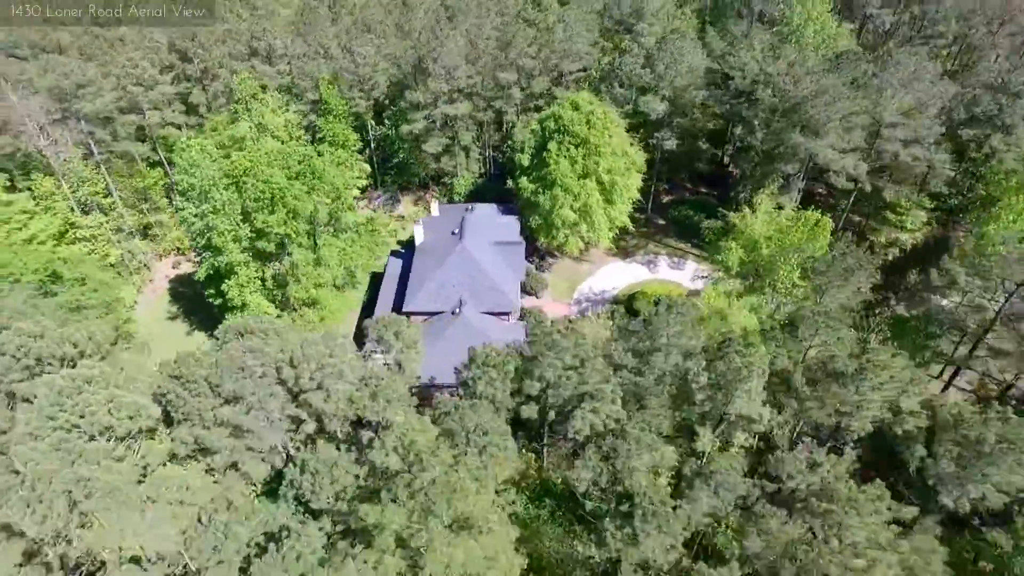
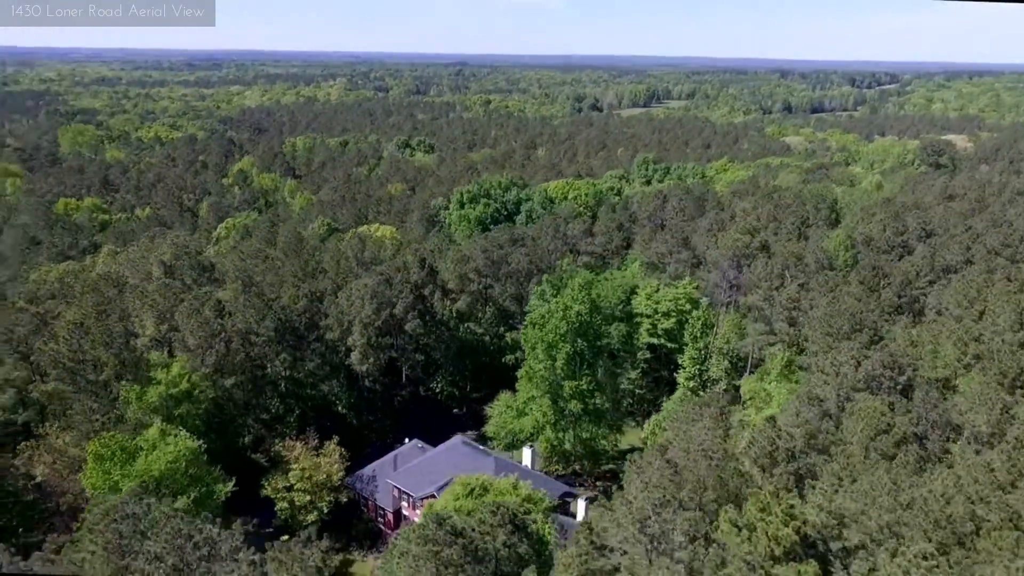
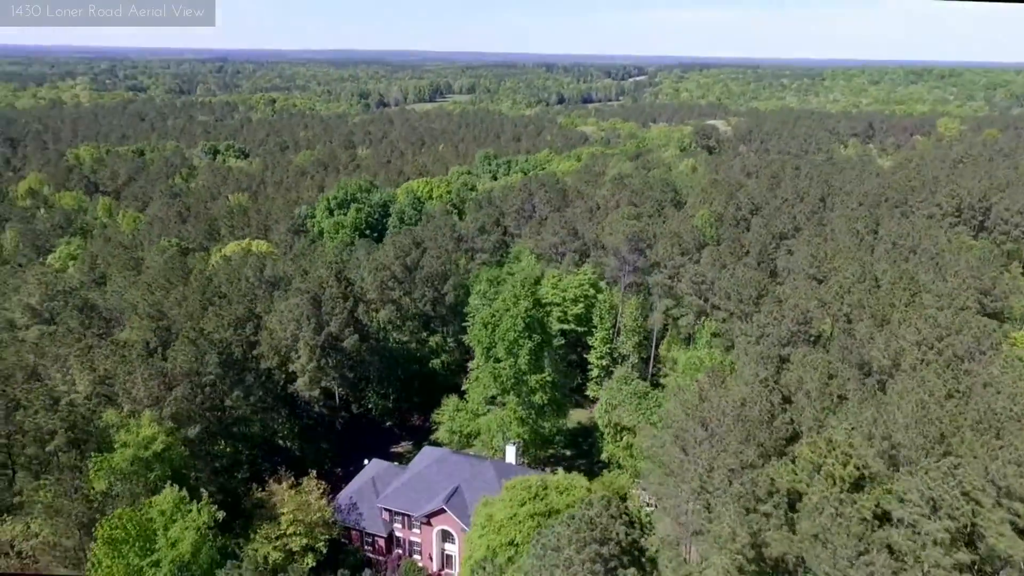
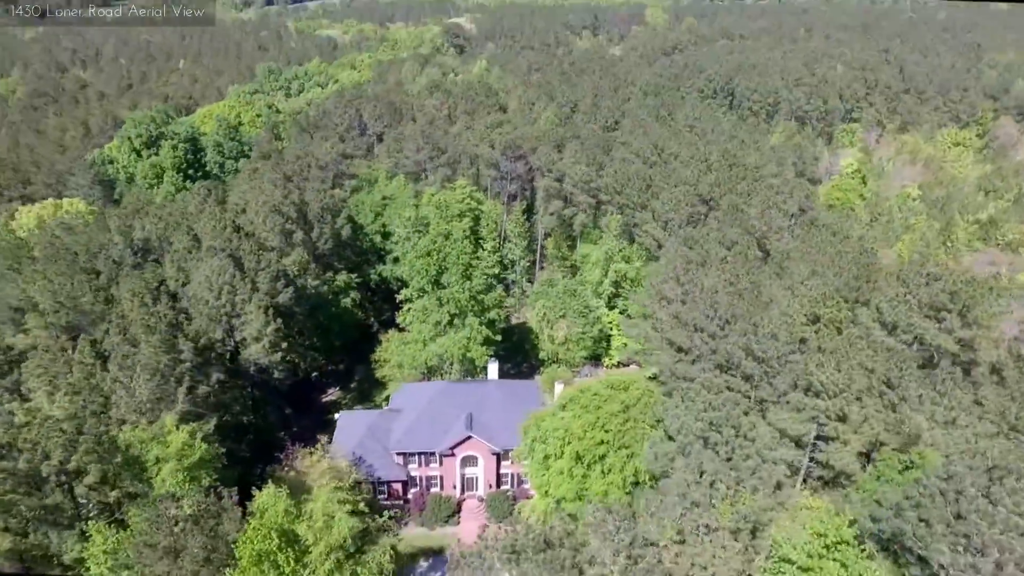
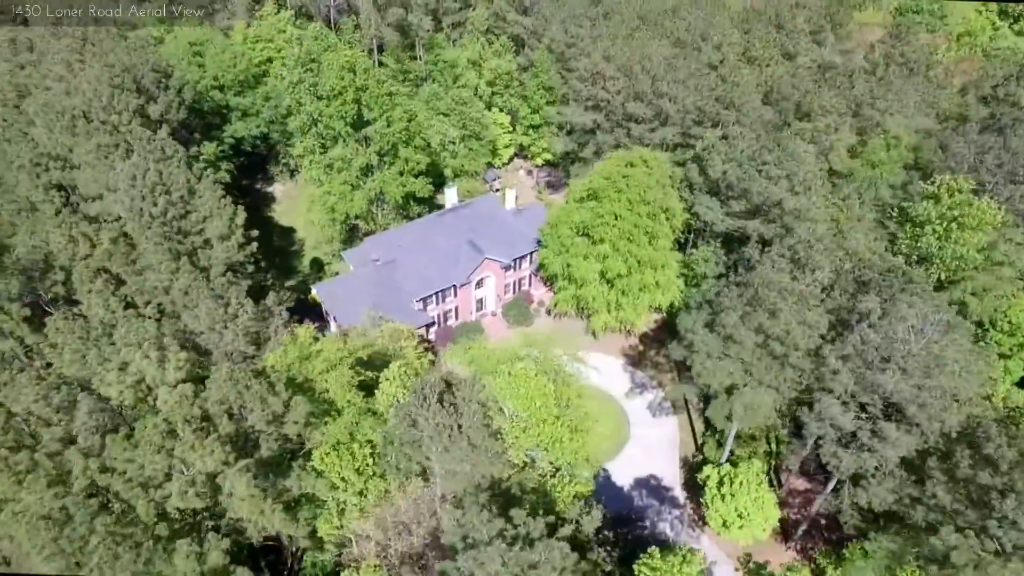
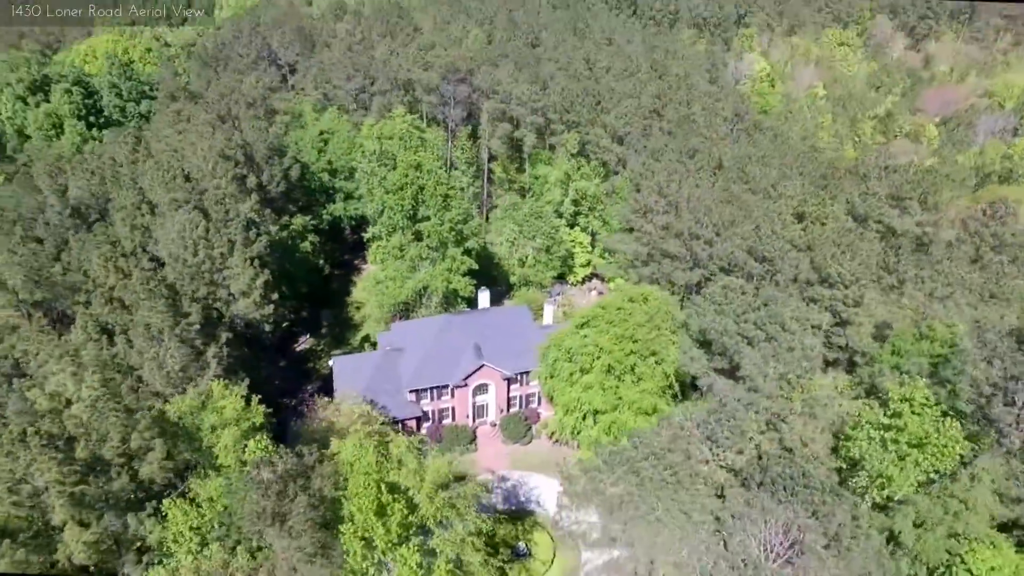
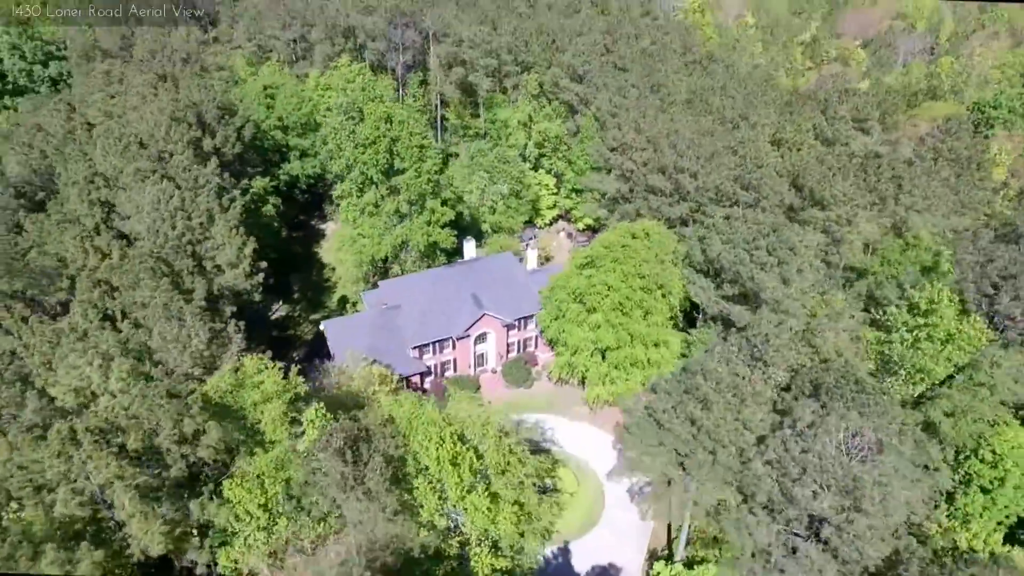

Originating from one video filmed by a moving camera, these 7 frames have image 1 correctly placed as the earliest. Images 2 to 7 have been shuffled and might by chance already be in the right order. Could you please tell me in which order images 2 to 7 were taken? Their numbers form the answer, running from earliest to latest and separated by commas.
5, 7, 6, 4, 3, 2
